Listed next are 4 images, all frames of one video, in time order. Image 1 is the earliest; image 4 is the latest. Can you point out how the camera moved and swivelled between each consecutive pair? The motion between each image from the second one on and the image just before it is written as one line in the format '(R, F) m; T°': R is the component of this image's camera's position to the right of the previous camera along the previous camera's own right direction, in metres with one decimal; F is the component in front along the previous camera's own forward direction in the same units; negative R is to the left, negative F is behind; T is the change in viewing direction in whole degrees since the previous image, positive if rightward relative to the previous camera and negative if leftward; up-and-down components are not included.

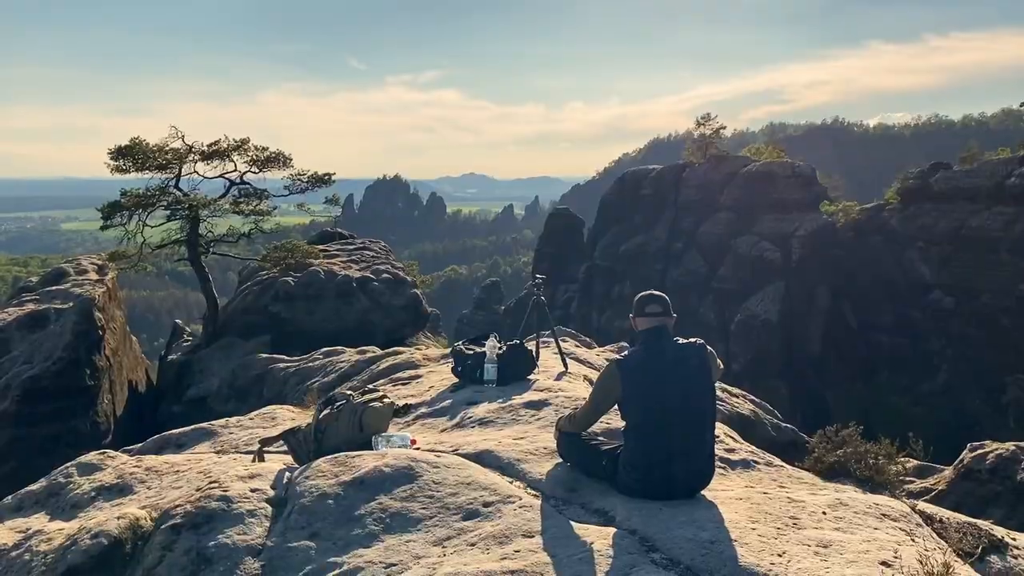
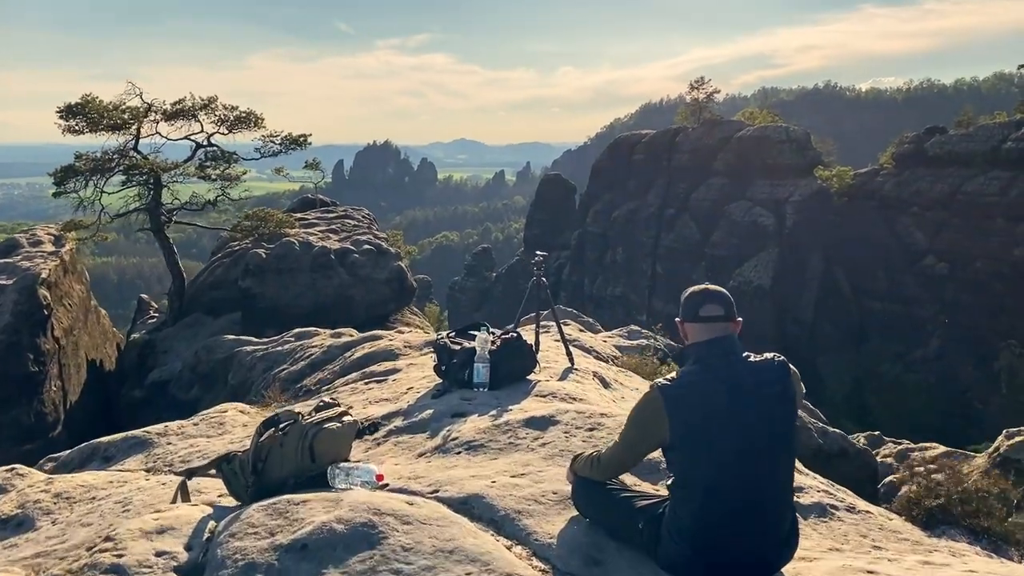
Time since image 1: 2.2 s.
(0.0, +2.2) m; +1°
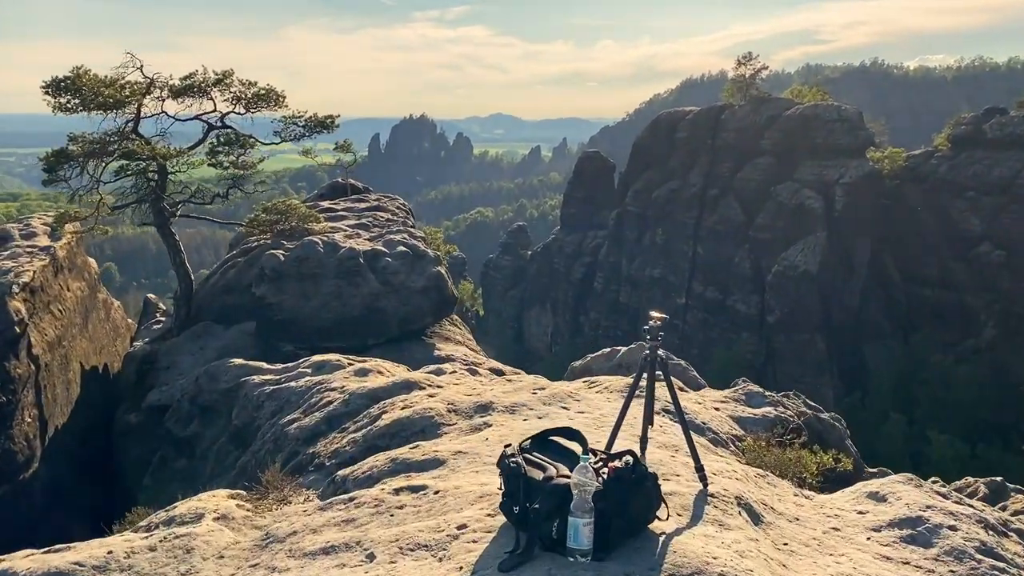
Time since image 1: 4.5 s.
(-0.6, +3.6) m; -2°
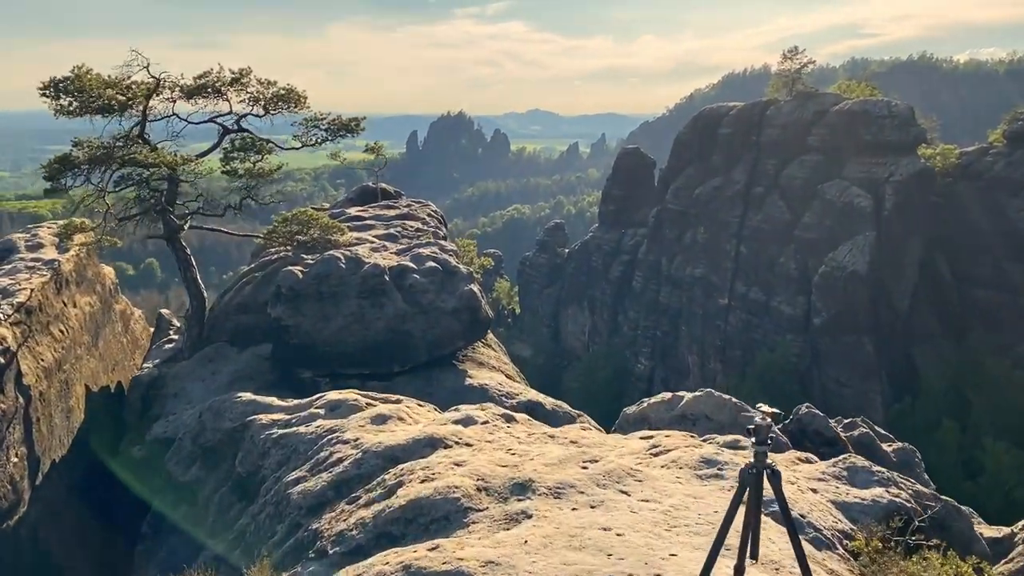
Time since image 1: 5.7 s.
(-0.1, +2.1) m; -3°
